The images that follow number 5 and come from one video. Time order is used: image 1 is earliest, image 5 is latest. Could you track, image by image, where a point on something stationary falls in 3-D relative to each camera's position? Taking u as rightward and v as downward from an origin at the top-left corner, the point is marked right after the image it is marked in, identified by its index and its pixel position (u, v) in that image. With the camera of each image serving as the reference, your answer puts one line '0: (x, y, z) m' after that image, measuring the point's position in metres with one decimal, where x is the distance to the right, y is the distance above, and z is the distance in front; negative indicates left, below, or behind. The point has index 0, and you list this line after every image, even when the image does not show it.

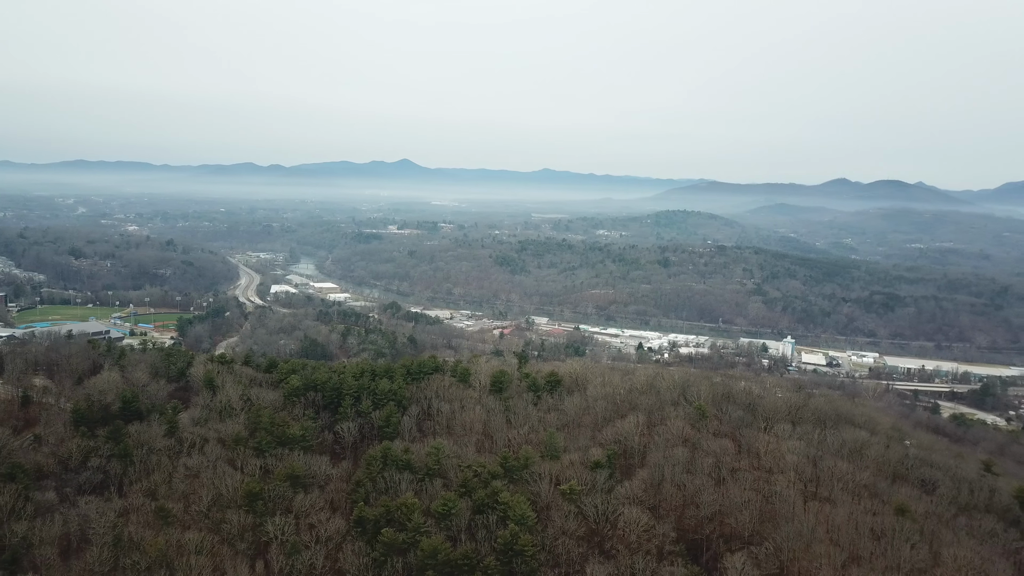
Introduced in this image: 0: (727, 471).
0: (+4.0, -3.4, +11.2) m
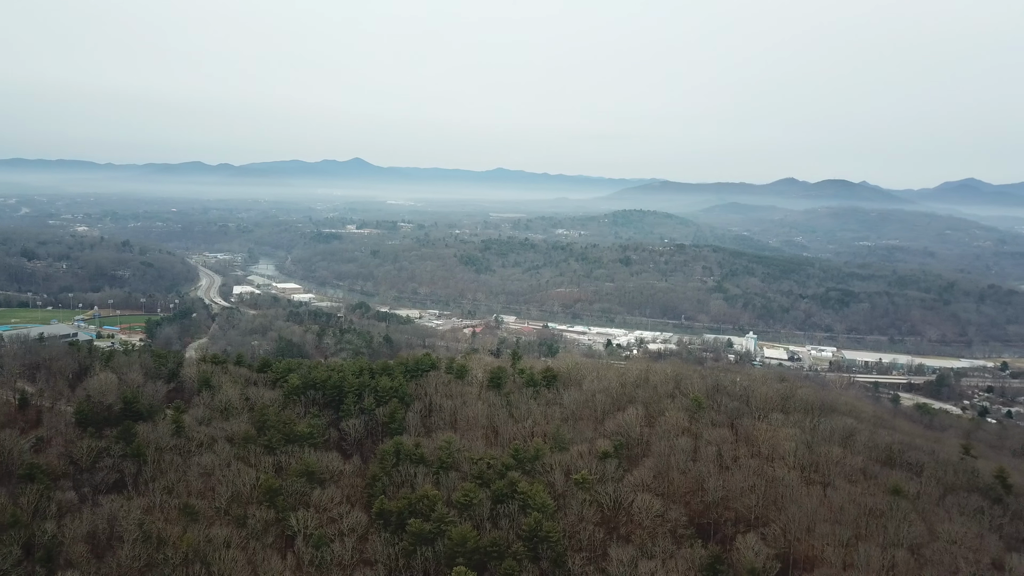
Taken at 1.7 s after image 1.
0: (+4.2, -3.3, +11.7) m
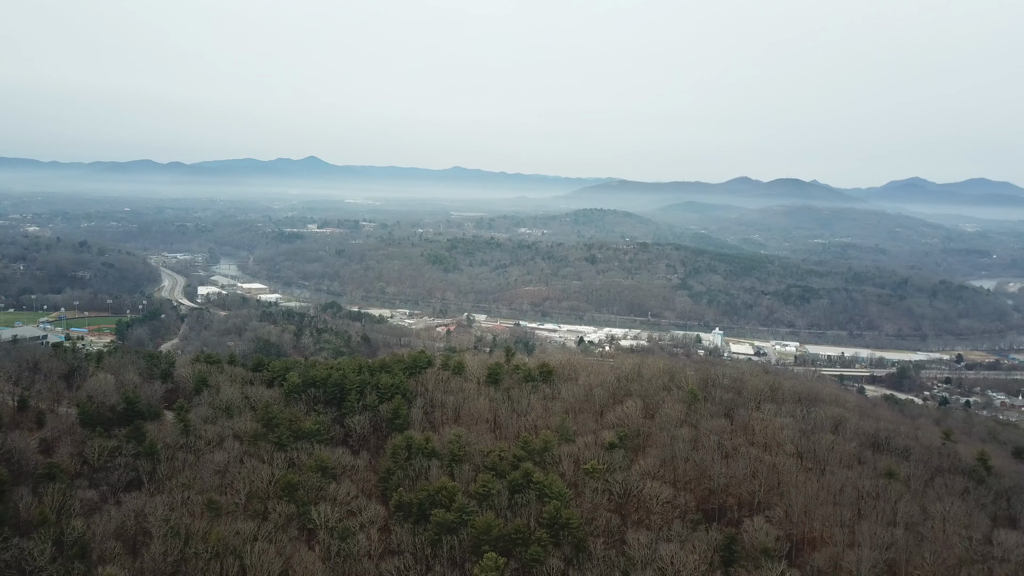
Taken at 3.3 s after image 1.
0: (+4.4, -3.2, +12.1) m
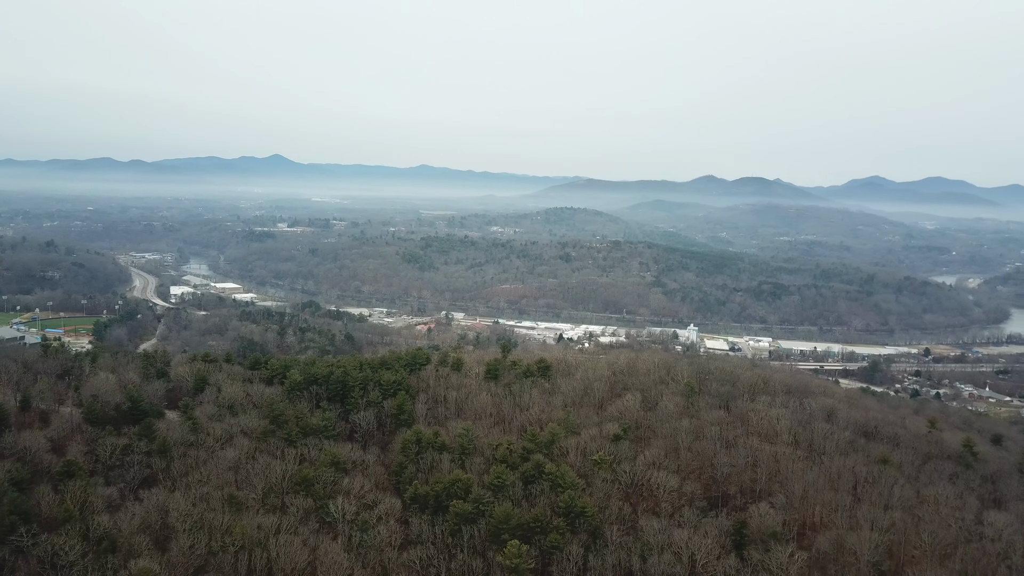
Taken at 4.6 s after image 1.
0: (+4.5, -3.1, +12.5) m
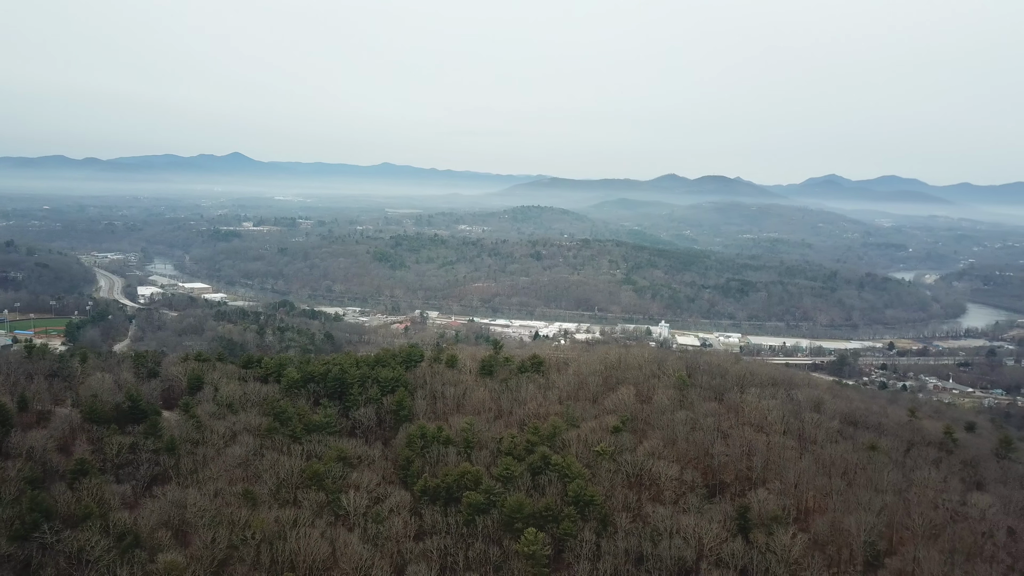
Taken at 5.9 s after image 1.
0: (+4.6, -3.0, +12.9) m
